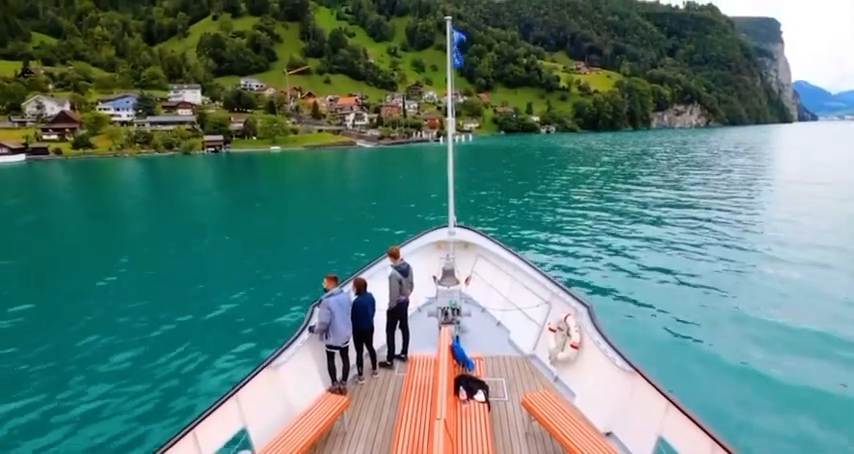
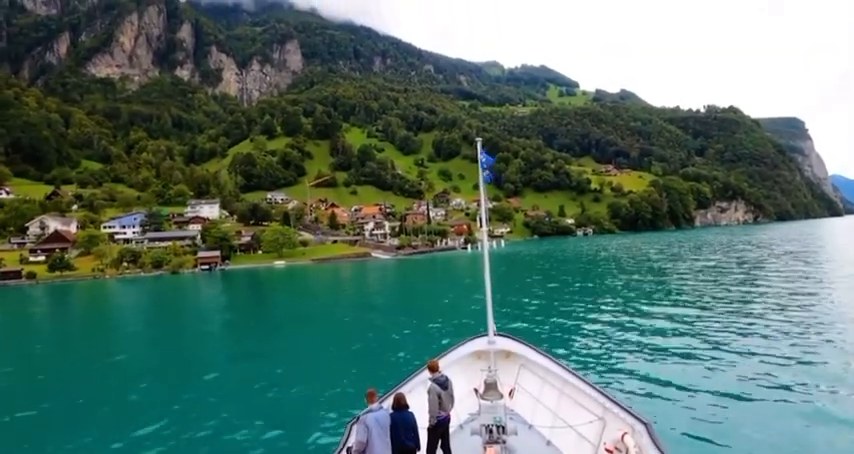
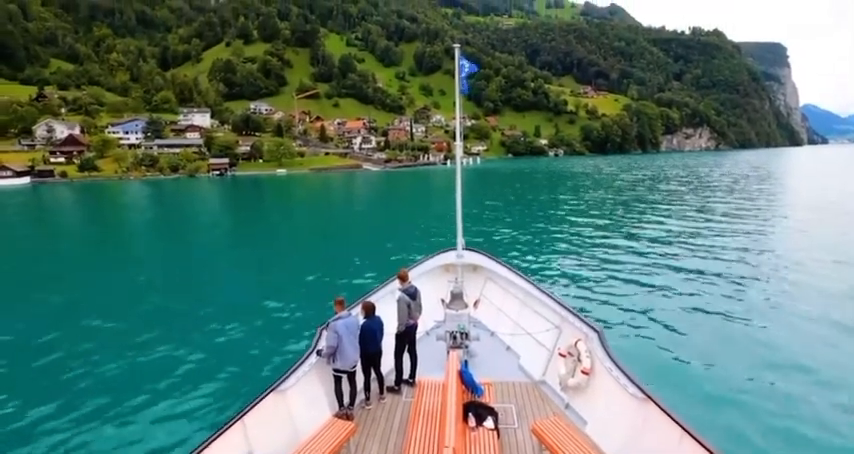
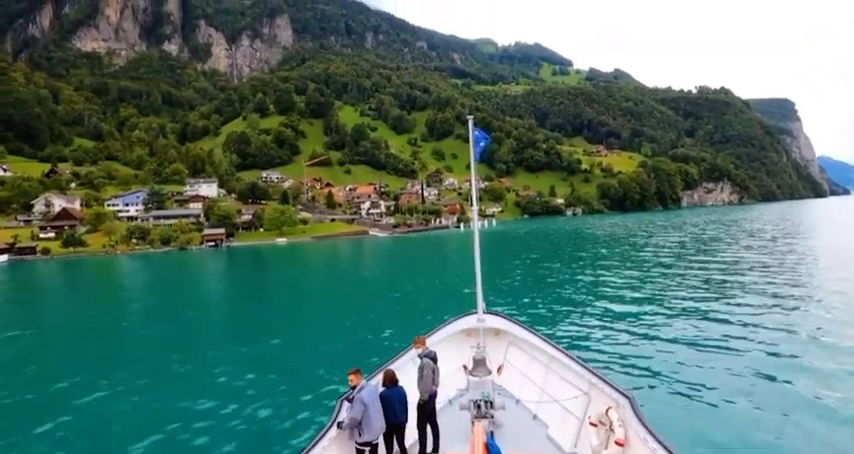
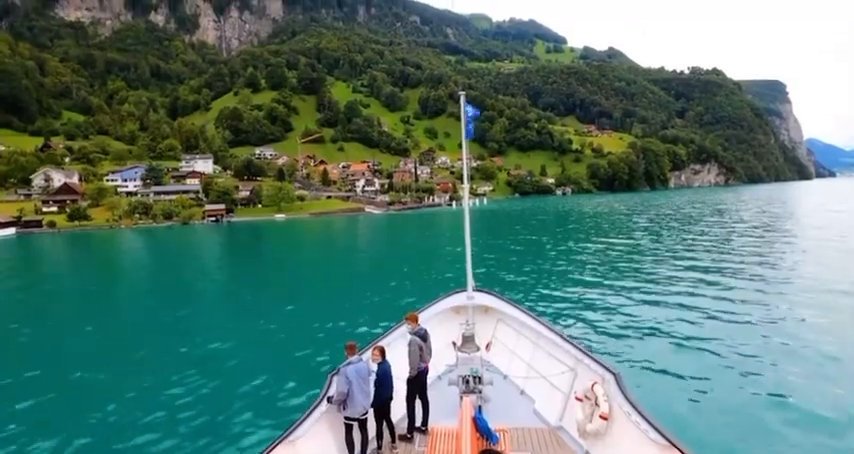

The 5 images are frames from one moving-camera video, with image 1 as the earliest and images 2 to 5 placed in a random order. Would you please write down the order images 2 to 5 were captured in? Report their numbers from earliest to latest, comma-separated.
3, 5, 4, 2
